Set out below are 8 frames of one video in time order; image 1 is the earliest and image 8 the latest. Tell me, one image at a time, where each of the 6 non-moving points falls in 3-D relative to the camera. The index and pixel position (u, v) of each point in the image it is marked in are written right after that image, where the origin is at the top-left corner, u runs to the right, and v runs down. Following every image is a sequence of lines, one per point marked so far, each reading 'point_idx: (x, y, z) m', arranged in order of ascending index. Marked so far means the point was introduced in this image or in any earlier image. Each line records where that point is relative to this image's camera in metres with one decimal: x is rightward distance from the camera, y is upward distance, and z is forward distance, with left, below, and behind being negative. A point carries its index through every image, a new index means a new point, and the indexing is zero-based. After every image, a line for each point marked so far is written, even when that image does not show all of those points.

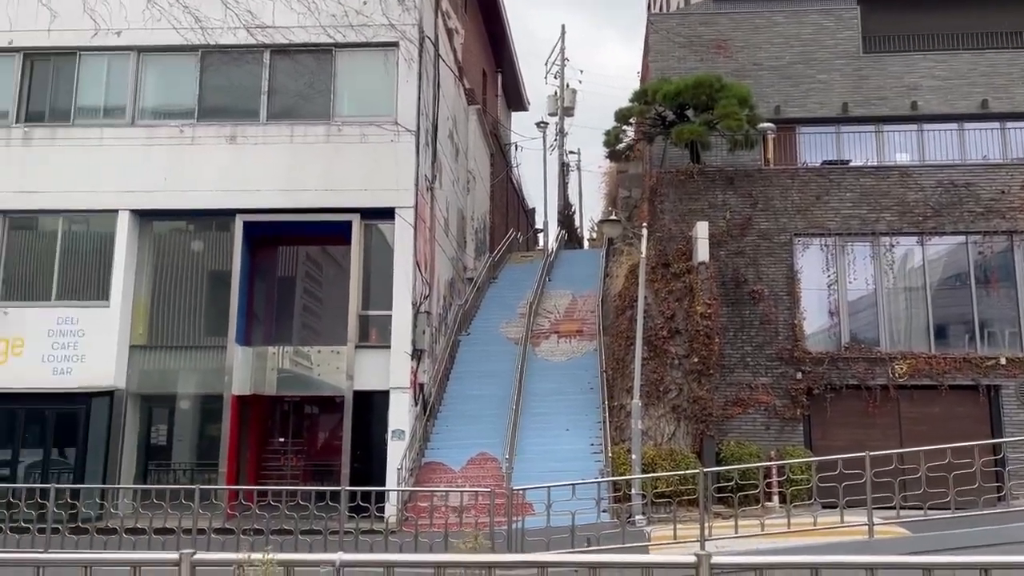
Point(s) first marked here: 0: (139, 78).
0: (-7.2, +4.1, +16.3) m
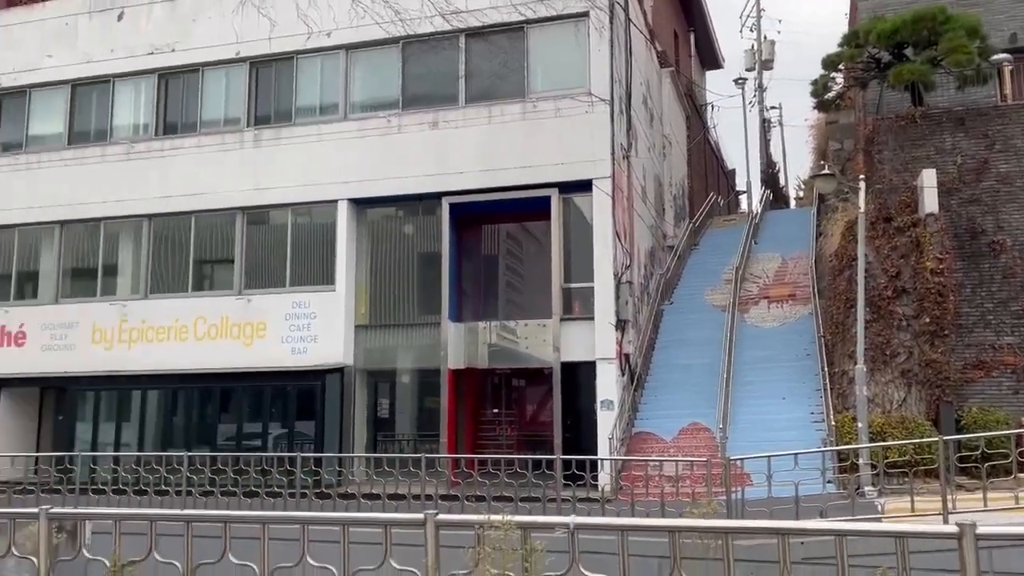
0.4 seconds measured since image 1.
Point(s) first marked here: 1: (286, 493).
0: (-3.4, +4.4, +17.4) m
1: (-3.4, -3.1, +12.7) m
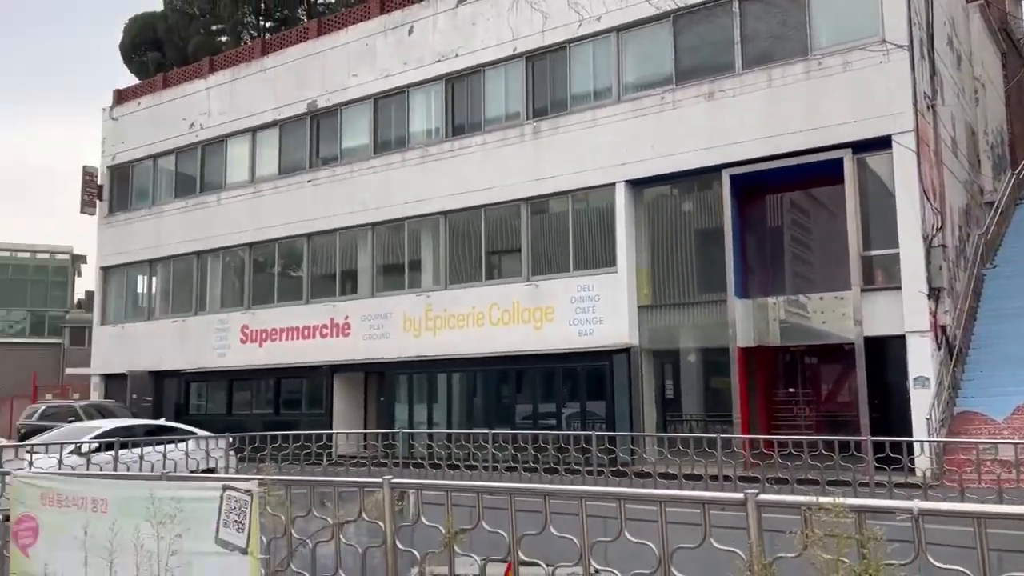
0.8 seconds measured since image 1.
0: (+2.2, +4.8, +17.4) m
1: (+1.1, -2.9, +13.1) m
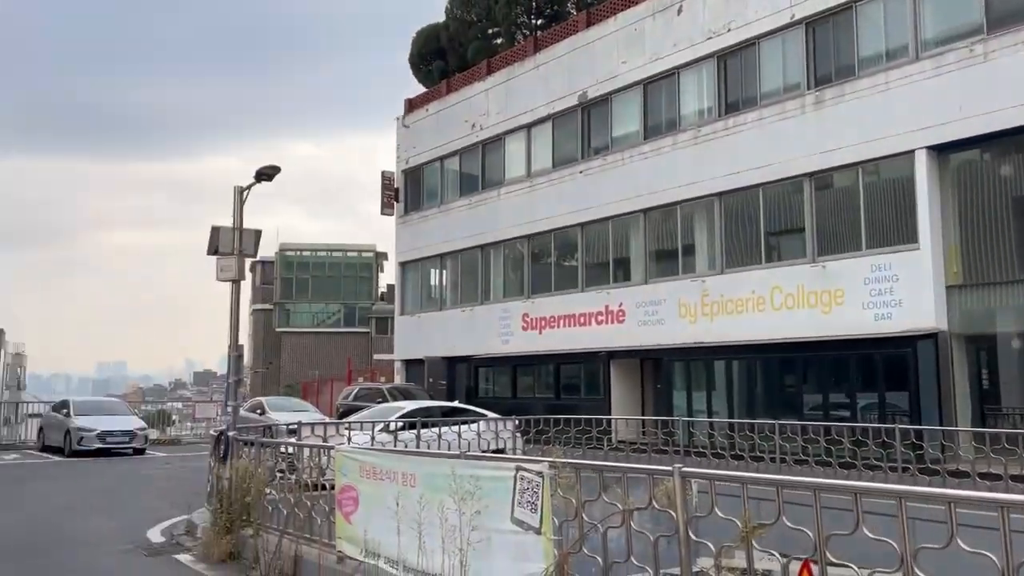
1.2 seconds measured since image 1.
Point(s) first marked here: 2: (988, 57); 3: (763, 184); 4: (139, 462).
0: (+7.5, +5.2, +15.6) m
1: (+5.3, -2.6, +12.0) m
2: (+8.1, +4.0, +14.4) m
3: (+5.4, +2.2, +18.1) m
4: (-8.3, -3.9, +18.8) m
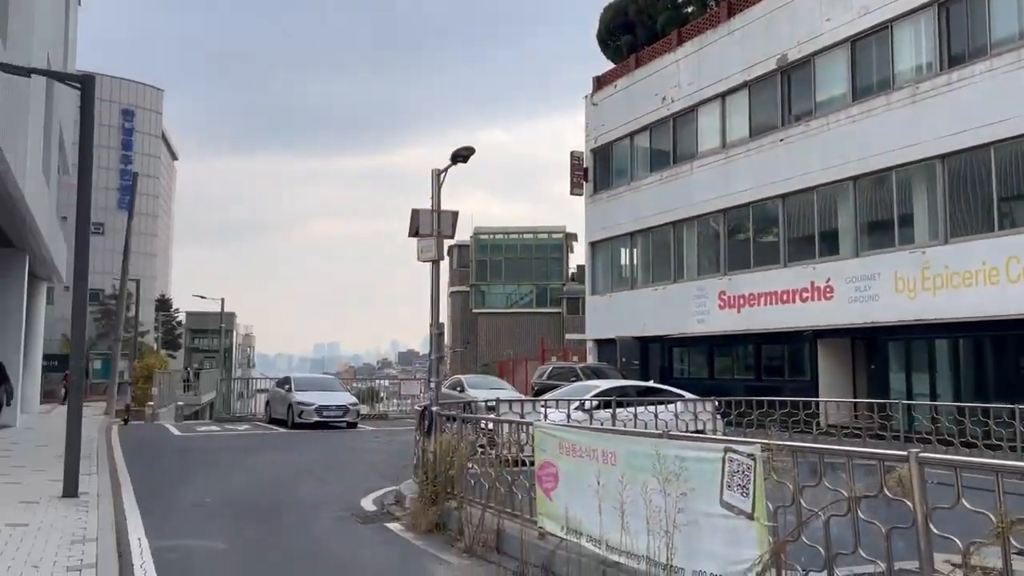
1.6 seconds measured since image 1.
0: (+10.7, +5.7, +13.2) m
1: (+7.9, -2.1, +10.4) m
2: (+11.1, +4.5, +11.9) m
3: (+9.3, +2.8, +16.2) m
4: (-3.8, -3.5, +20.1) m
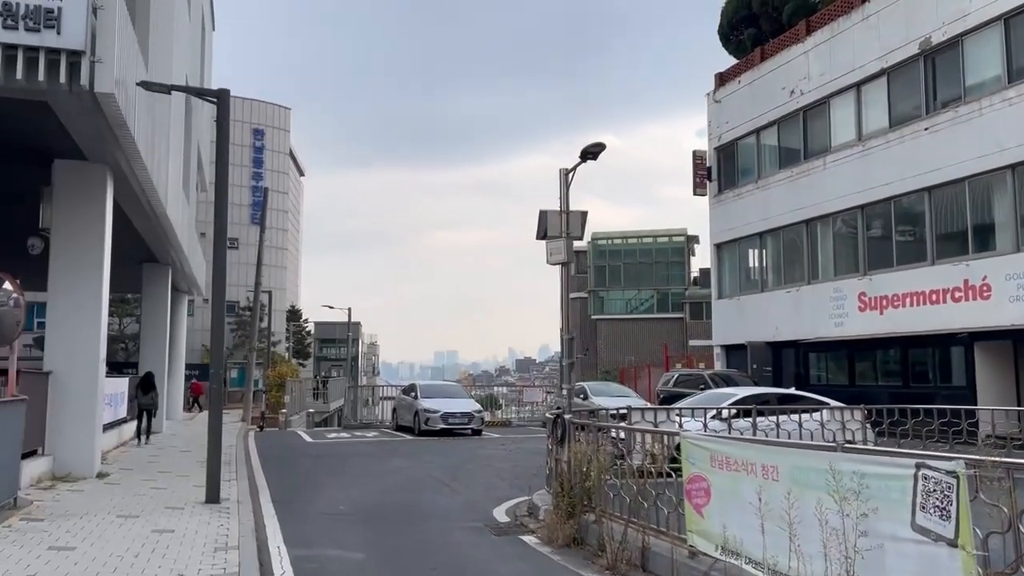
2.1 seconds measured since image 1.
0: (+12.5, +5.9, +11.3) m
1: (+9.5, -2.0, +8.8) m
2: (+12.7, +4.6, +10.0) m
3: (+11.5, +2.9, +14.5) m
4: (-0.8, -3.7, +20.0) m
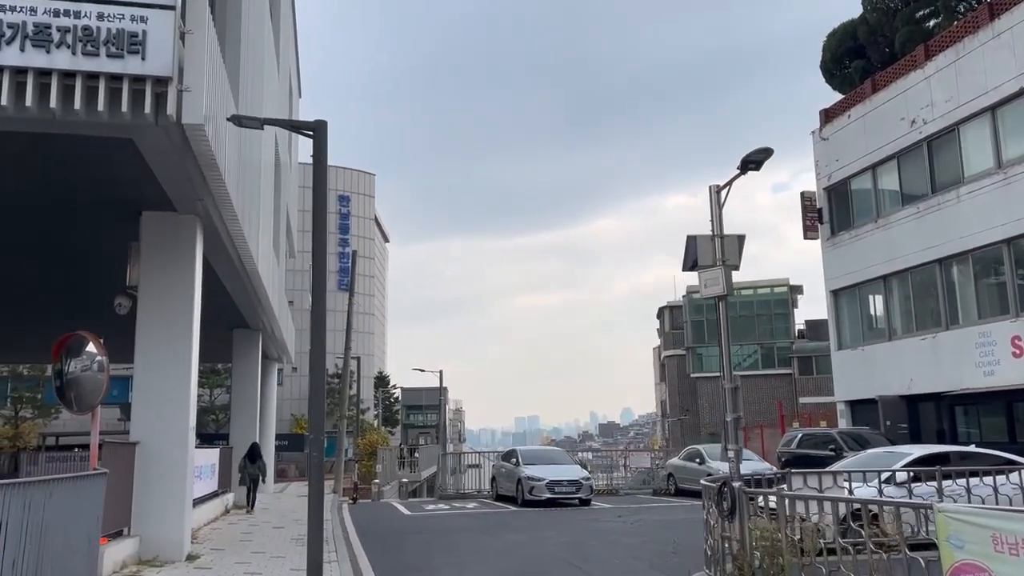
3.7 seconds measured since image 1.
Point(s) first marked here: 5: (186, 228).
0: (+13.8, +5.8, +9.1) m
1: (+10.8, -2.0, +6.2) m
2: (+14.0, +4.7, +7.6) m
3: (+13.3, +2.5, +12.0) m
4: (+1.7, -4.8, +18.1) m
5: (-4.4, +0.8, +11.3) m
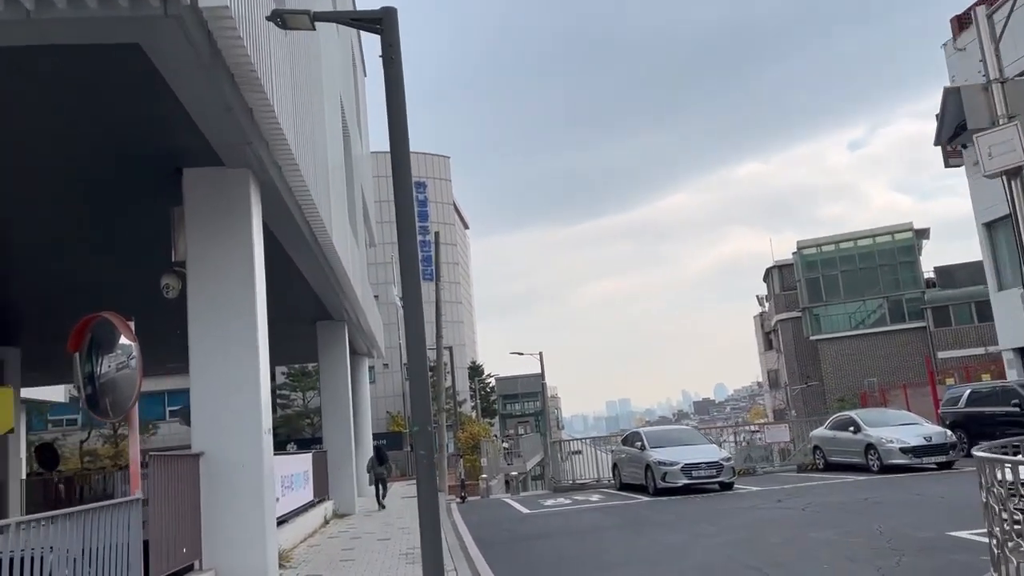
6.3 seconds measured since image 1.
0: (+14.5, +7.6, +5.1) m
1: (+11.9, -0.5, +2.6) m
2: (+14.5, +6.5, +3.6) m
3: (+14.4, +4.4, +8.1) m
4: (+4.2, -3.9, +15.4) m
5: (-3.0, +1.1, +9.1) m
